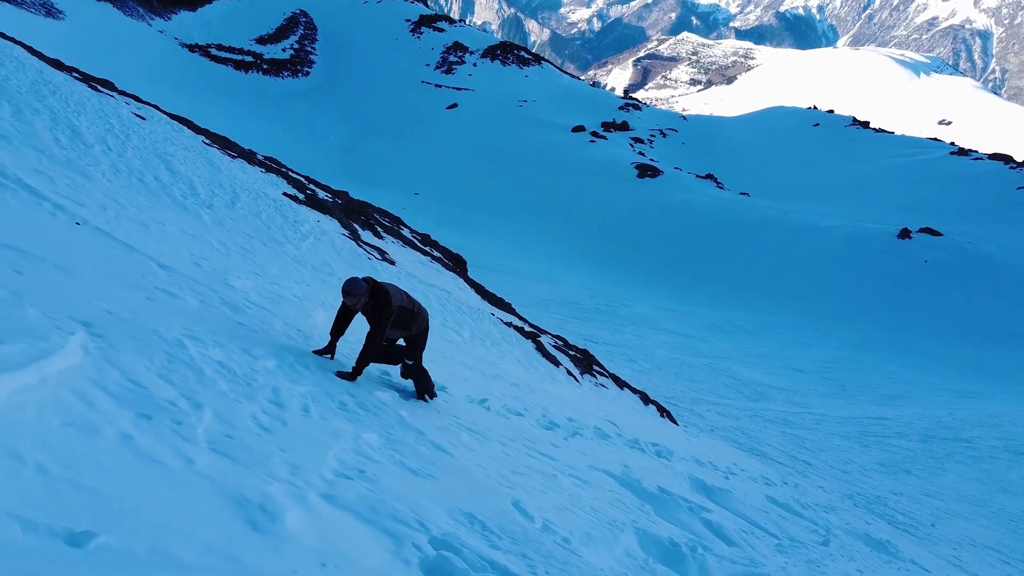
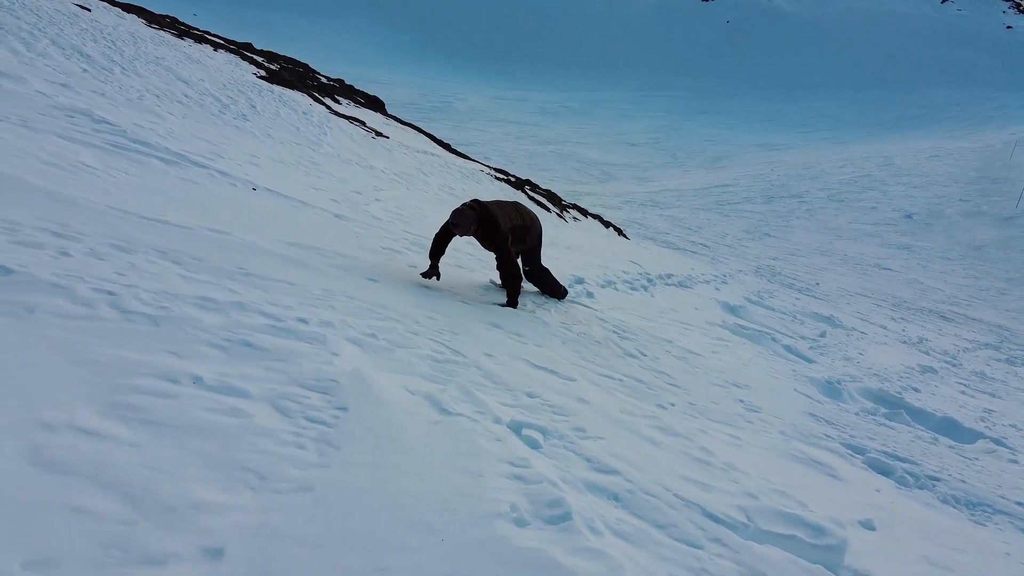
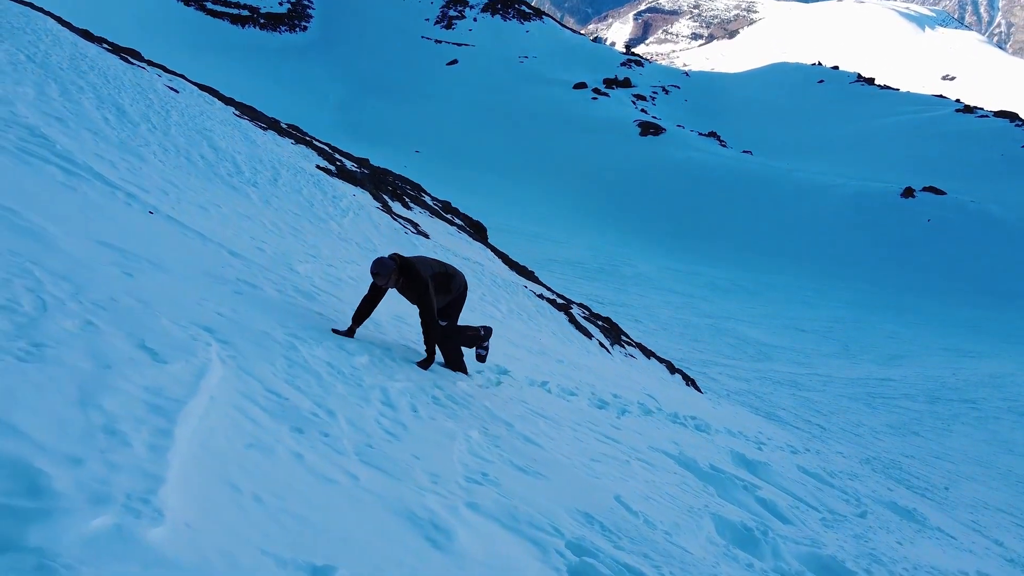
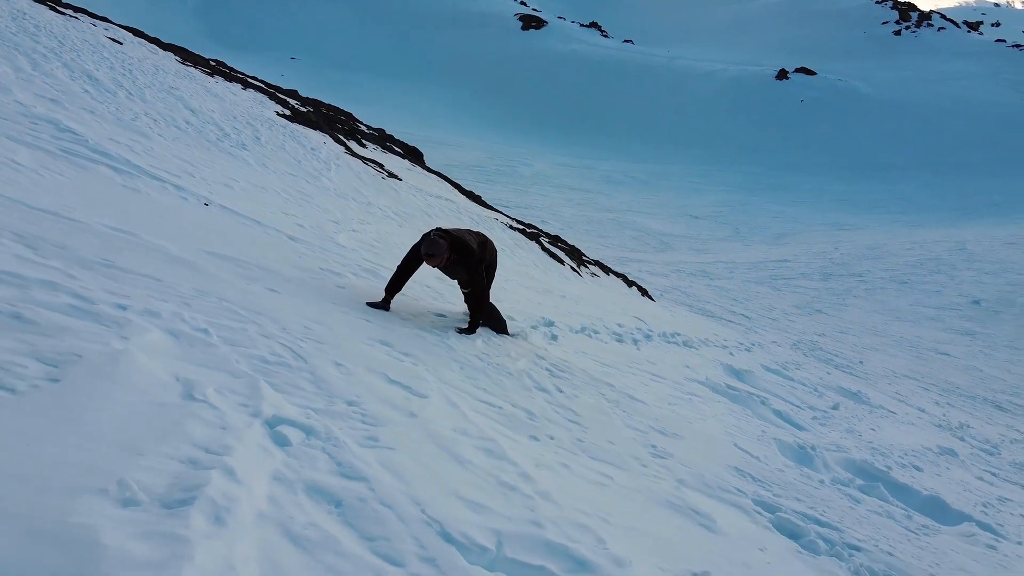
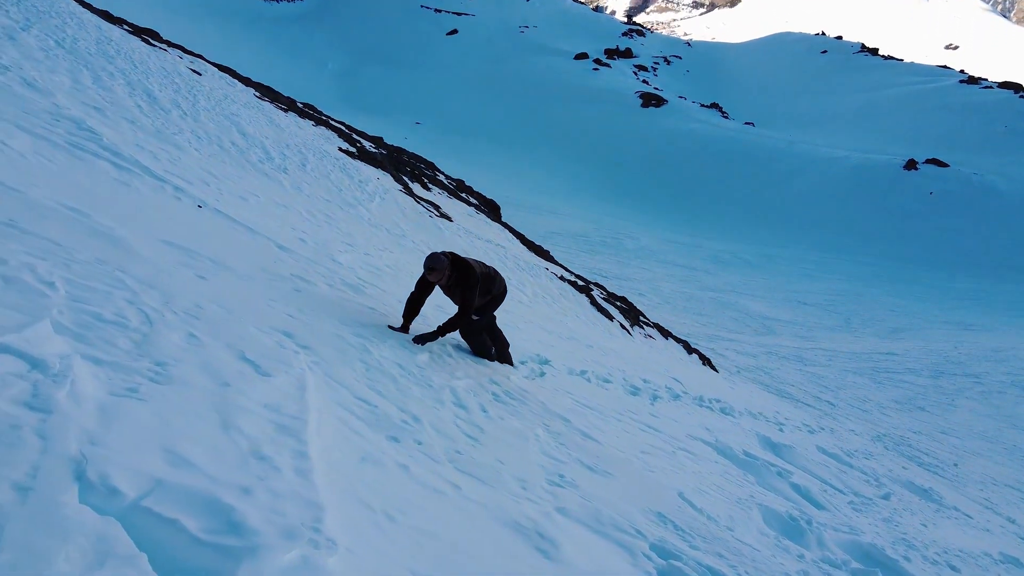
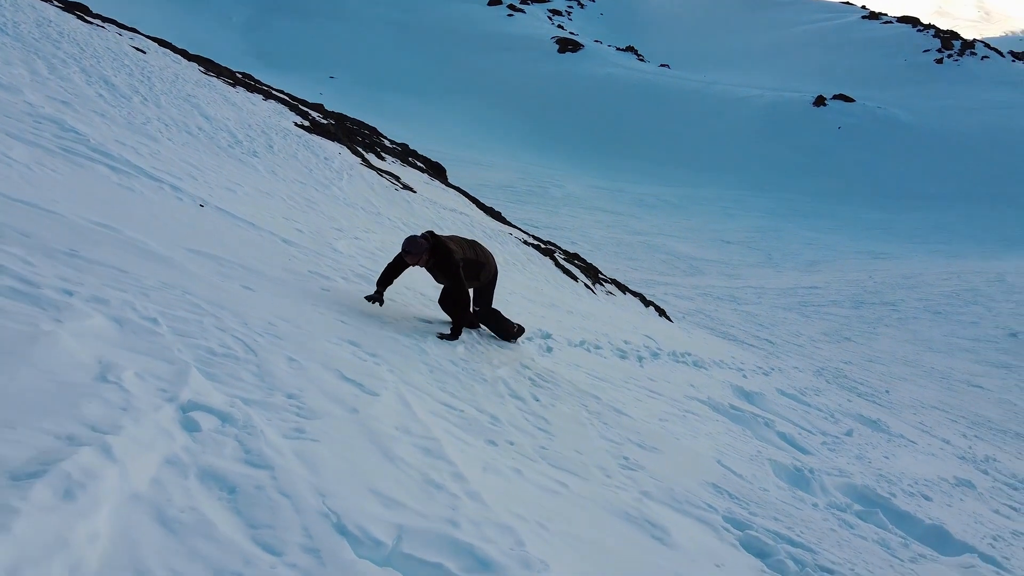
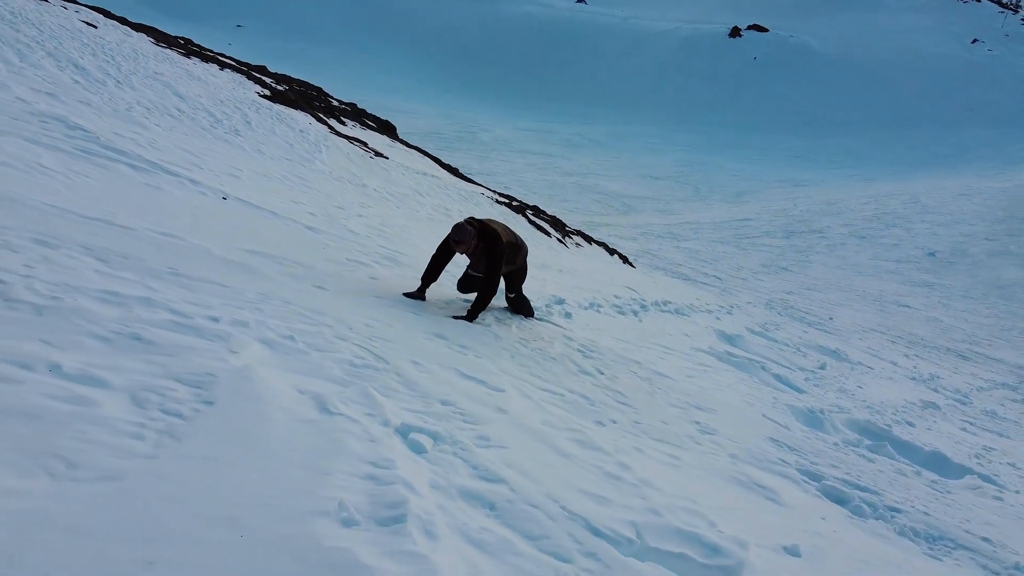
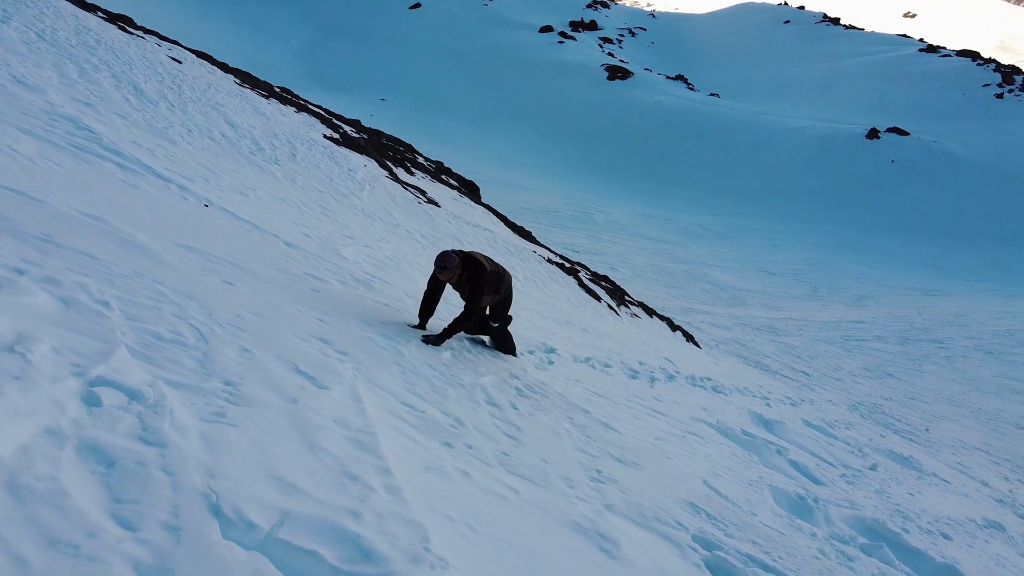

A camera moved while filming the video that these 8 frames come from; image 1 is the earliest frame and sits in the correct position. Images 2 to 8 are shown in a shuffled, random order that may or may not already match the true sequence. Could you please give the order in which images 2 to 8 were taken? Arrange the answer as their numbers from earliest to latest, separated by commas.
3, 5, 8, 6, 4, 7, 2
